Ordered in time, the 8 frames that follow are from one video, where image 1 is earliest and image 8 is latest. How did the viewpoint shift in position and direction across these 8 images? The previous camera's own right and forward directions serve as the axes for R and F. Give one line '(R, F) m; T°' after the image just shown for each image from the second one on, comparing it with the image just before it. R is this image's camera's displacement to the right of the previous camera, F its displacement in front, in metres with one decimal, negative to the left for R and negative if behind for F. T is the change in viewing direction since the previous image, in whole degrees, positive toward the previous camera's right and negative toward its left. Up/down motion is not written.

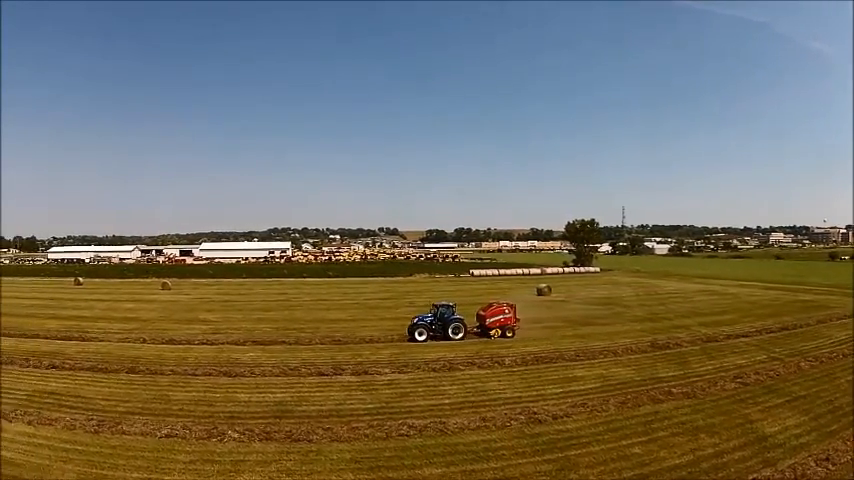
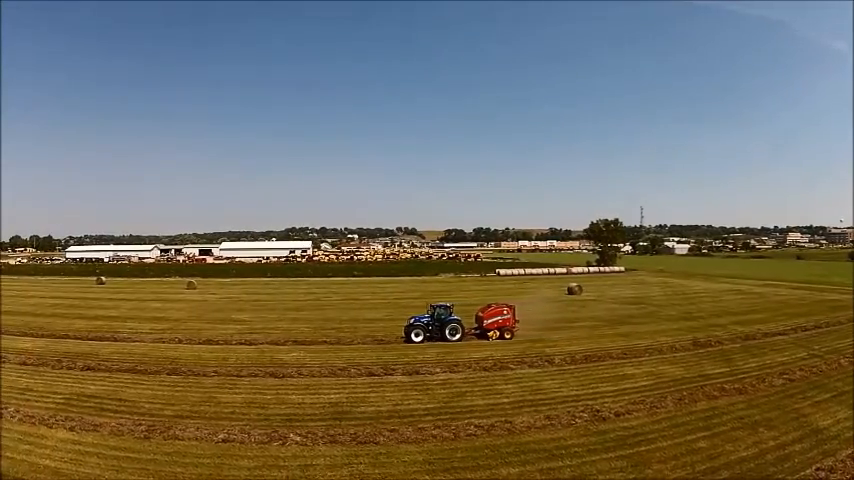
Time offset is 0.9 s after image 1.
(-2.1, +0.9) m; +1°
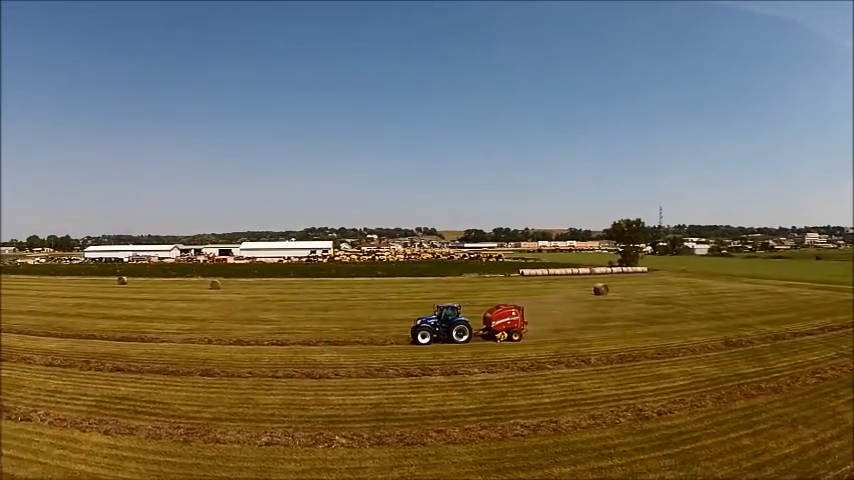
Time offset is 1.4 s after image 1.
(-1.1, +0.8) m; 0°
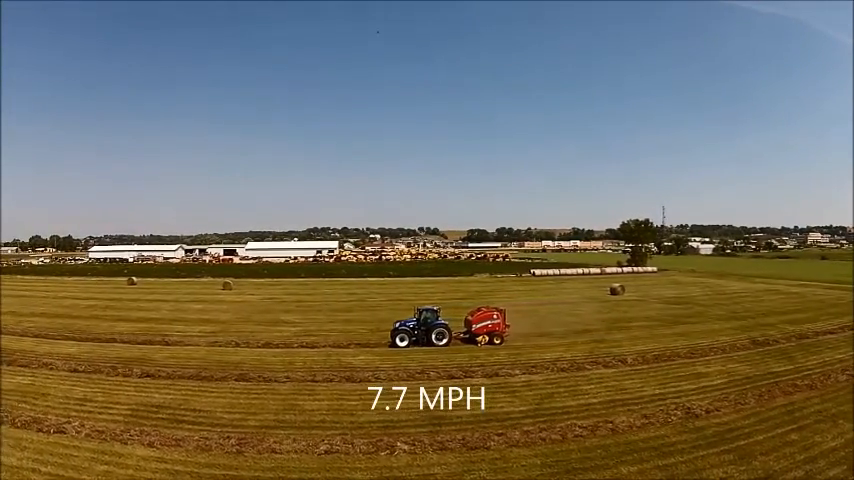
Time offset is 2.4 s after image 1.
(-2.1, +0.8) m; +2°
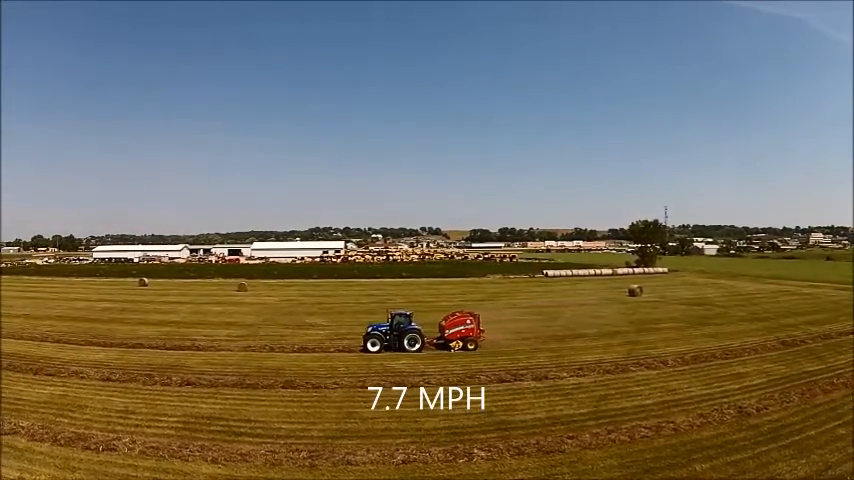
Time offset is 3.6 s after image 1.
(-2.3, +1.0) m; +3°
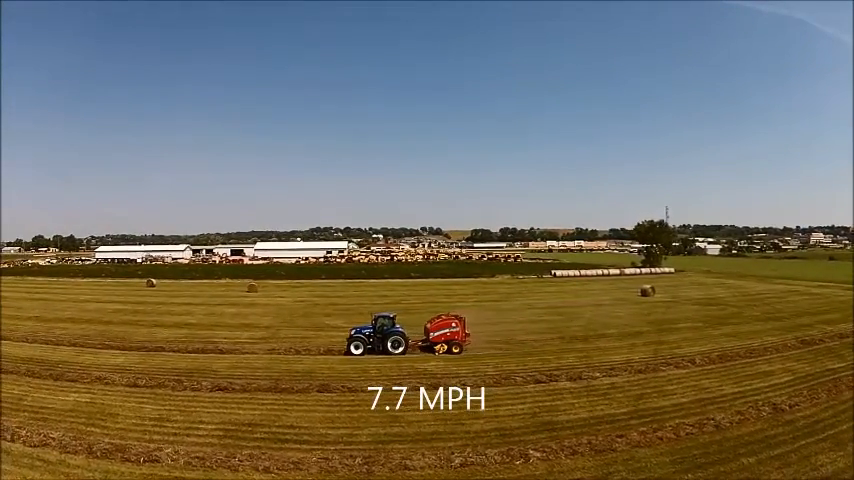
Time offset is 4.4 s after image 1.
(-1.6, +0.7) m; +2°
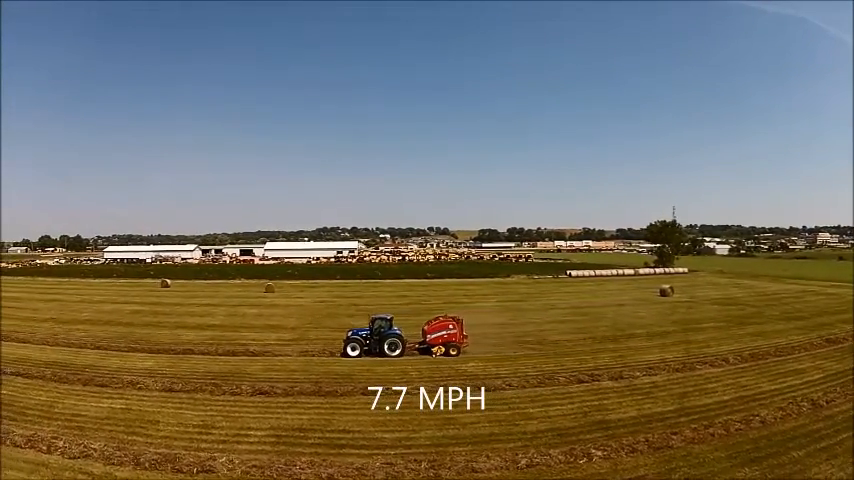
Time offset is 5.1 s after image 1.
(-1.5, +0.8) m; +1°
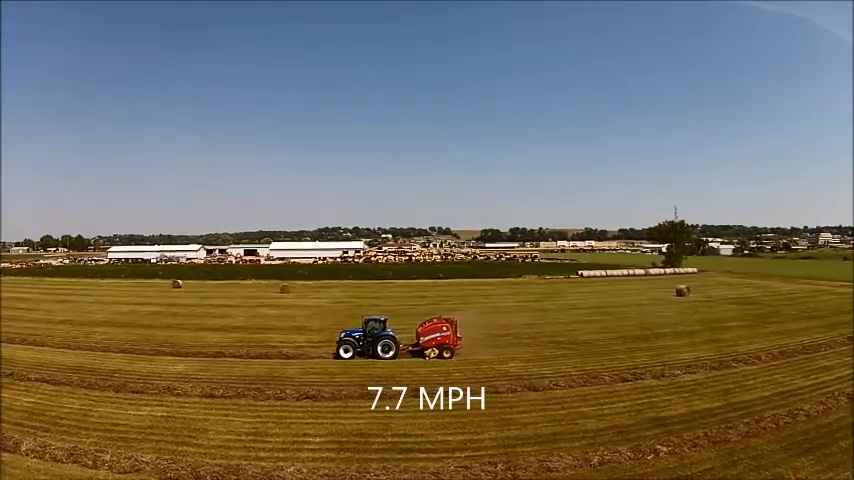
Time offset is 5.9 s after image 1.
(-1.6, +0.9) m; +2°
